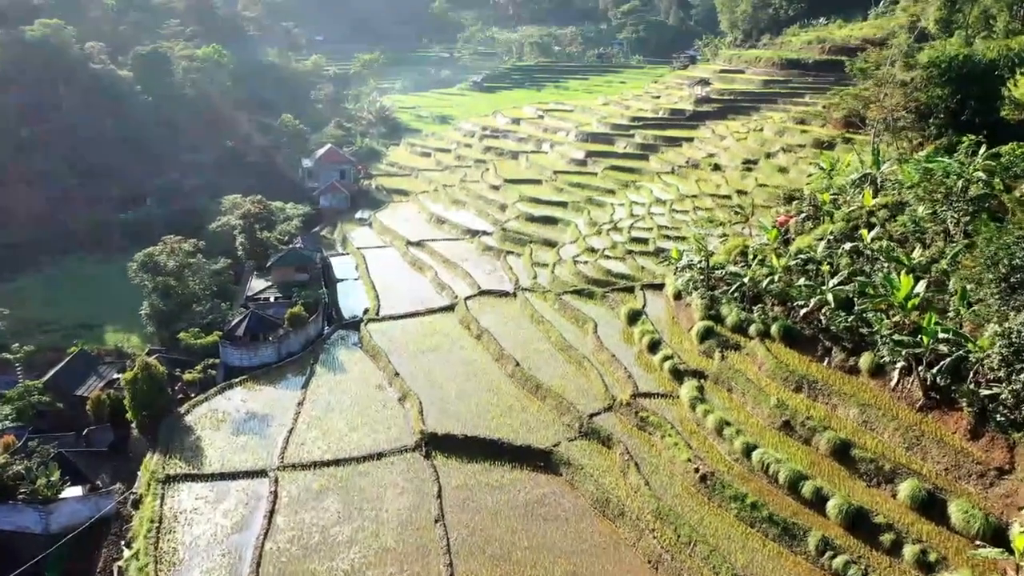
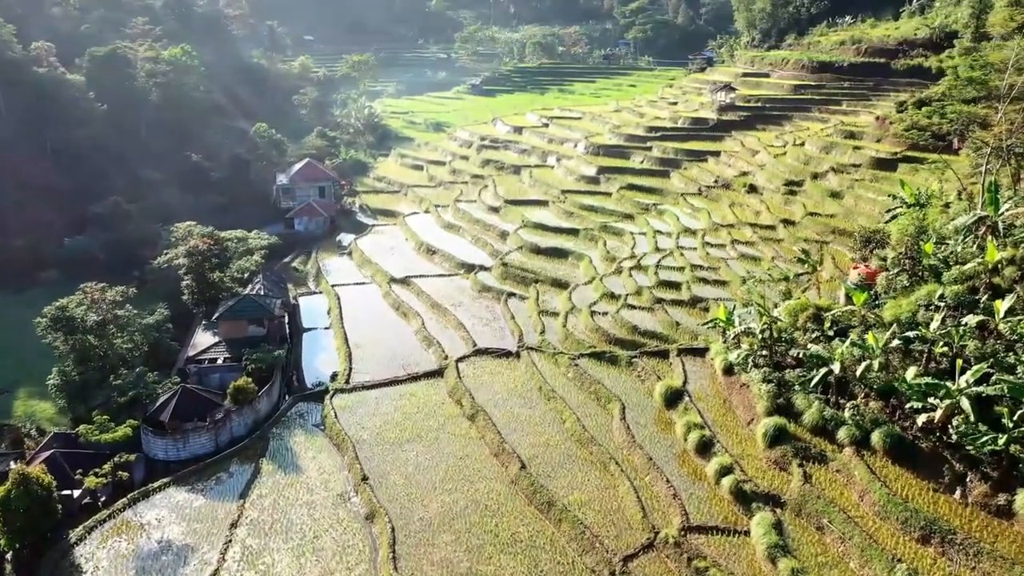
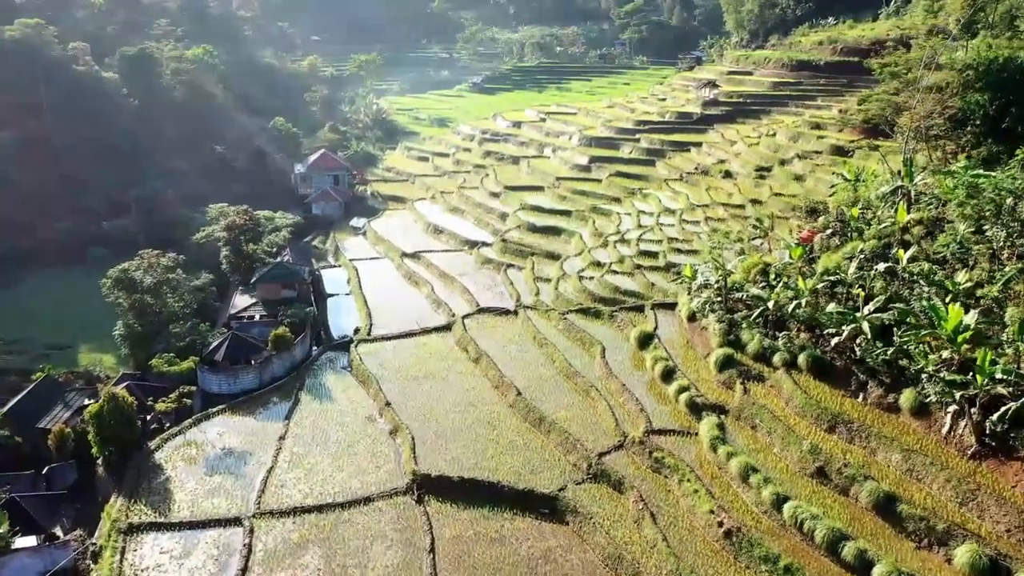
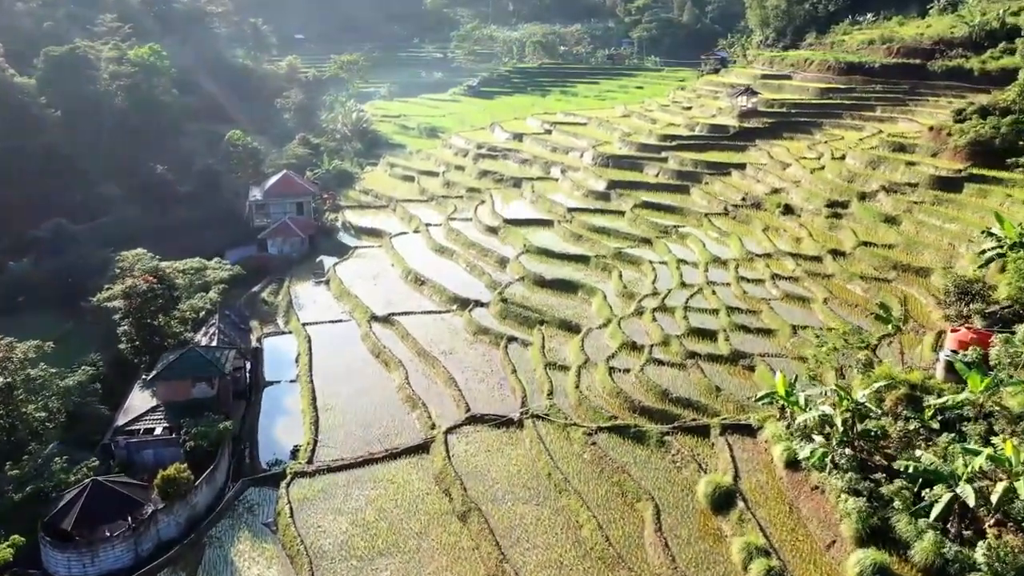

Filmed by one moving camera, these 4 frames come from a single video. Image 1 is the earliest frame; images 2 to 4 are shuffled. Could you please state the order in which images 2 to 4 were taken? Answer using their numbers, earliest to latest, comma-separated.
3, 2, 4
